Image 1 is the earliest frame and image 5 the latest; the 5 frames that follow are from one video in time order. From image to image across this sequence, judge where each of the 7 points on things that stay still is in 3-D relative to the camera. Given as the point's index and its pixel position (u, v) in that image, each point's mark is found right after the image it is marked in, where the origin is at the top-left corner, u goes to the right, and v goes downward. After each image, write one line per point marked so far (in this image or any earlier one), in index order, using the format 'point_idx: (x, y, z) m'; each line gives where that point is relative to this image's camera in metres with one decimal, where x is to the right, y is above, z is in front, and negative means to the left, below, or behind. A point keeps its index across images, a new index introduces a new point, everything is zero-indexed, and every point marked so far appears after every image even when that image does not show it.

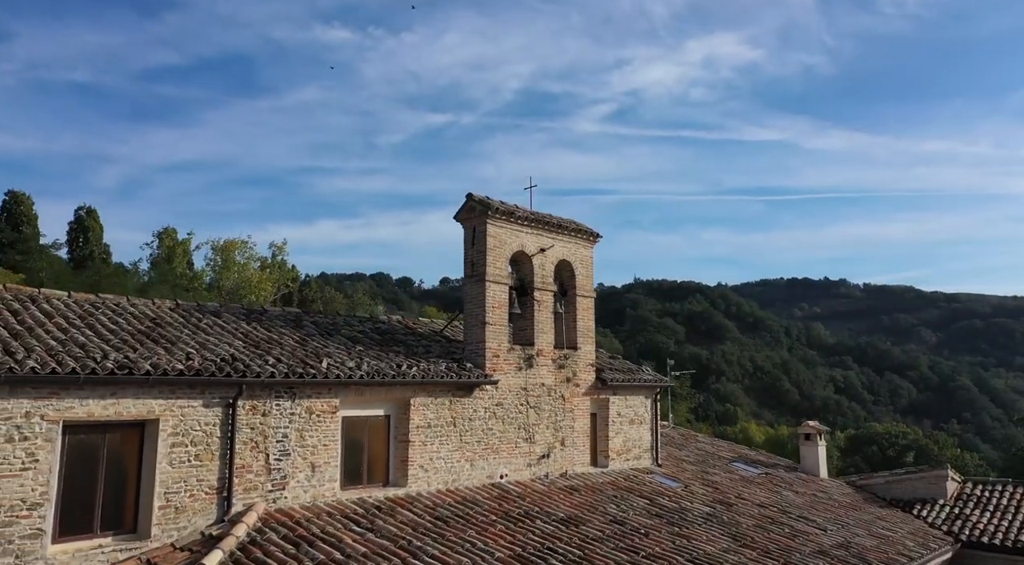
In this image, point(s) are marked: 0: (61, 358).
0: (-4.8, -0.8, +9.0) m
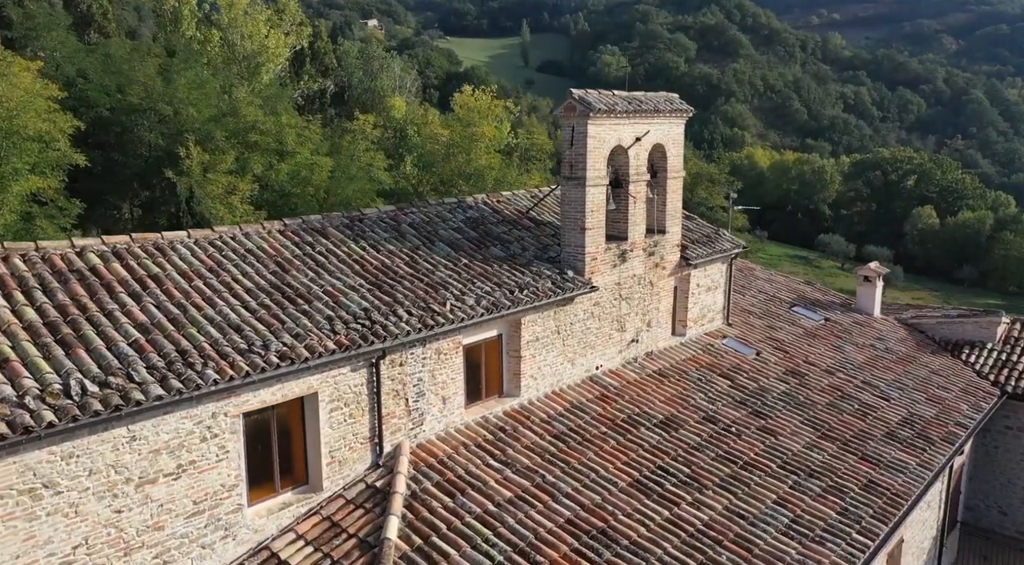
0: (-3.2, -0.9, +9.6) m
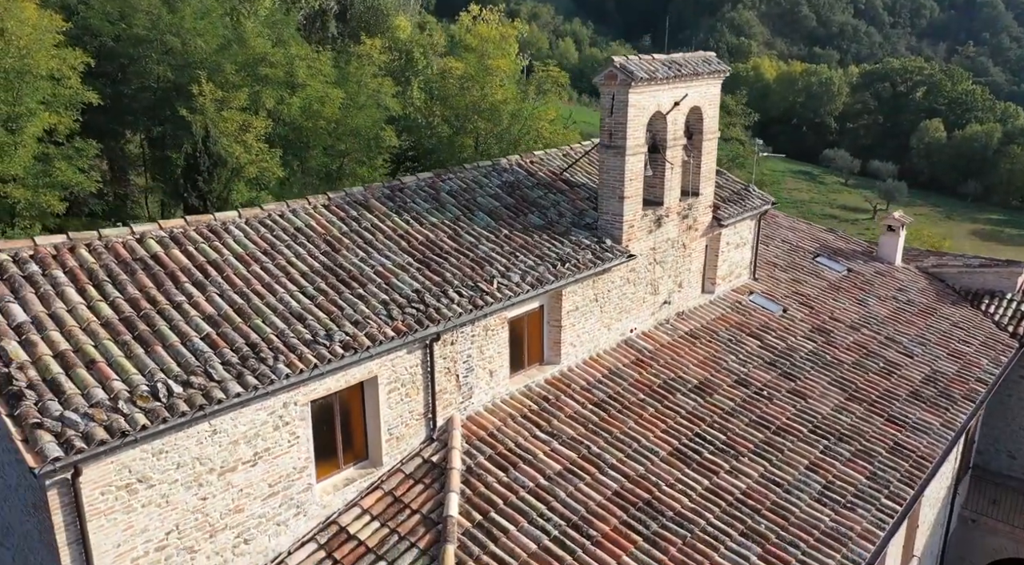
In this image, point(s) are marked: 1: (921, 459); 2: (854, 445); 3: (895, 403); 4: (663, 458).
0: (-2.5, -0.8, +10.1) m
1: (+6.6, -2.8, +13.7) m
2: (+5.5, -2.6, +13.6) m
3: (+6.8, -2.1, +15.1) m
4: (+2.2, -2.6, +12.4) m
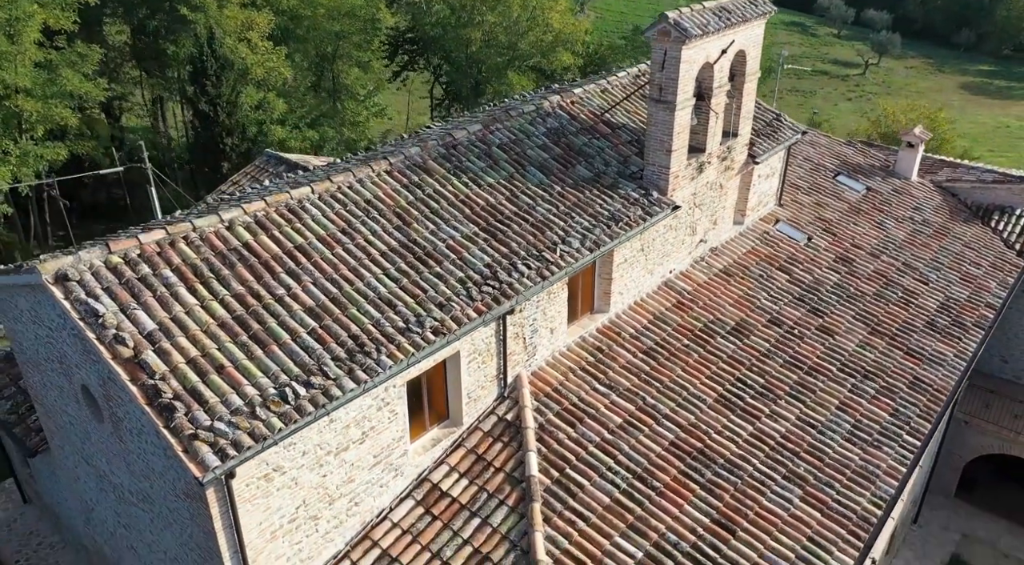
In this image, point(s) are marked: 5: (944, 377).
0: (-1.5, -0.8, +11.0) m
1: (+7.6, -1.9, +15.1) m
2: (+6.4, -1.7, +15.0) m
3: (+7.7, -1.0, +16.4) m
4: (+3.2, -2.0, +13.7) m
5: (+7.9, -1.7, +15.5) m
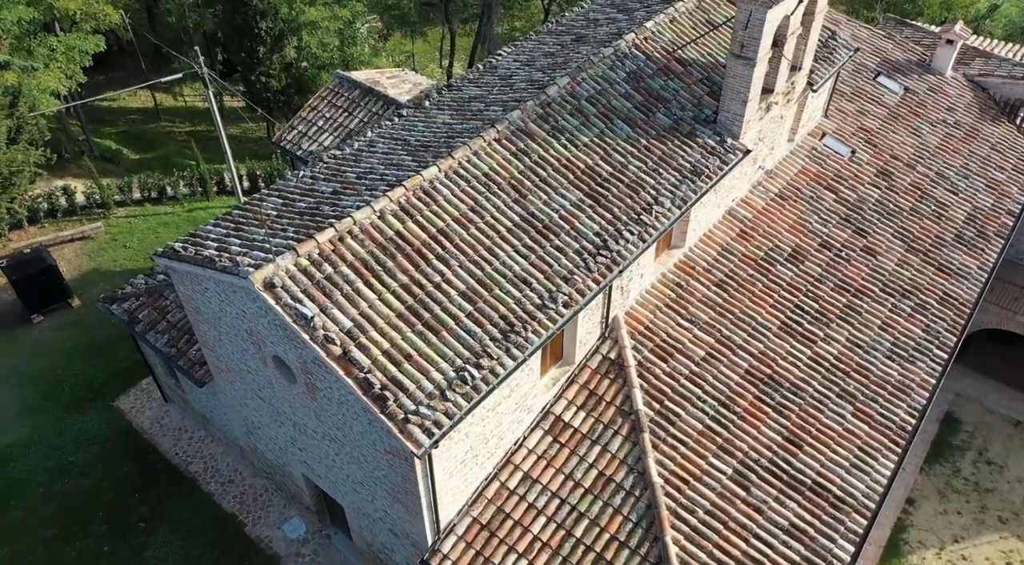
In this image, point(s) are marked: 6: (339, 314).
0: (+0.4, -0.5, +13.4) m
1: (+9.4, -0.5, +17.7) m
2: (+8.3, -0.4, +17.6) m
3: (+9.5, +0.7, +18.7) m
4: (+5.1, -1.0, +16.3) m
5: (+9.7, -0.2, +18.1) m
6: (-2.5, -0.5, +12.5) m
